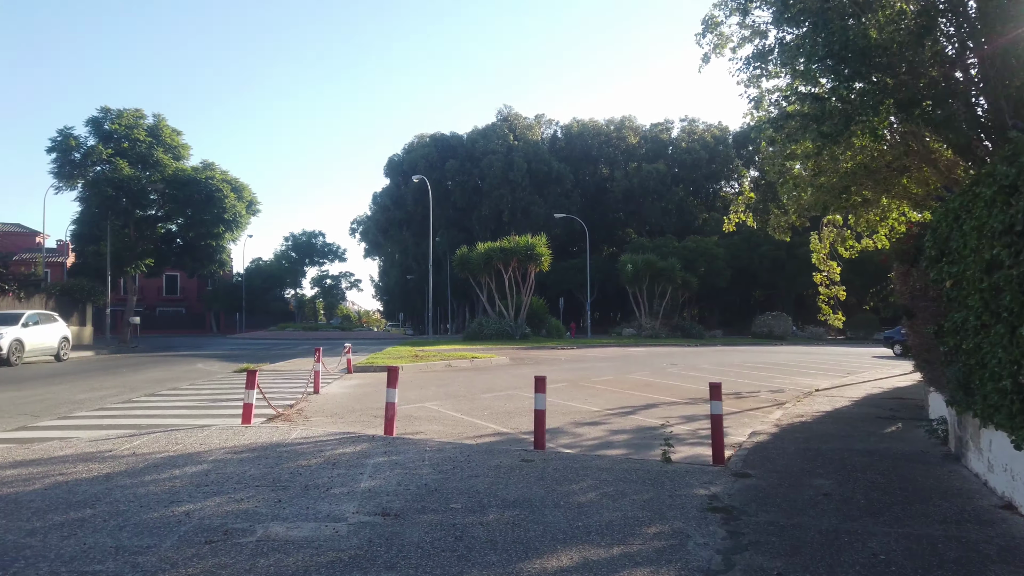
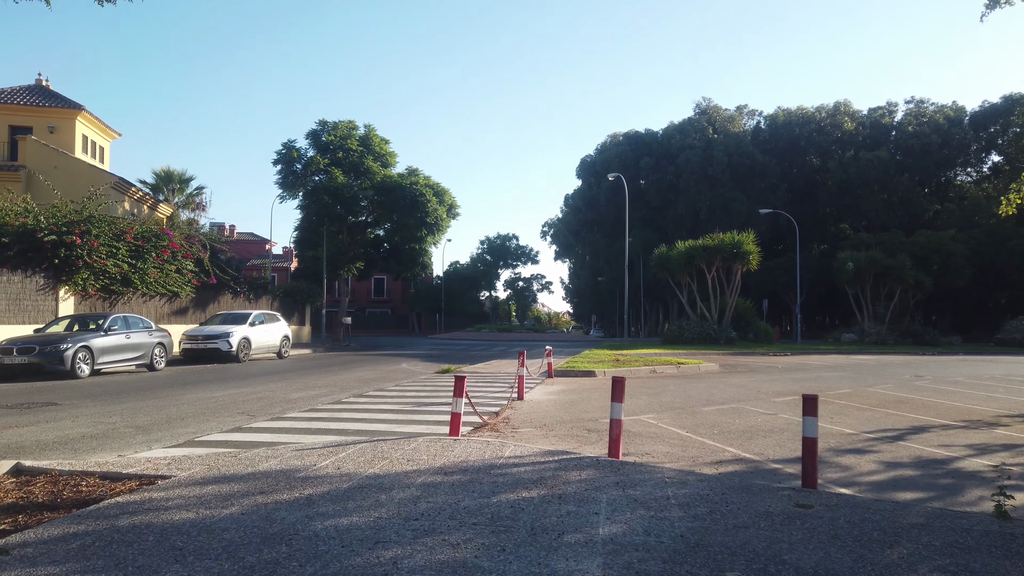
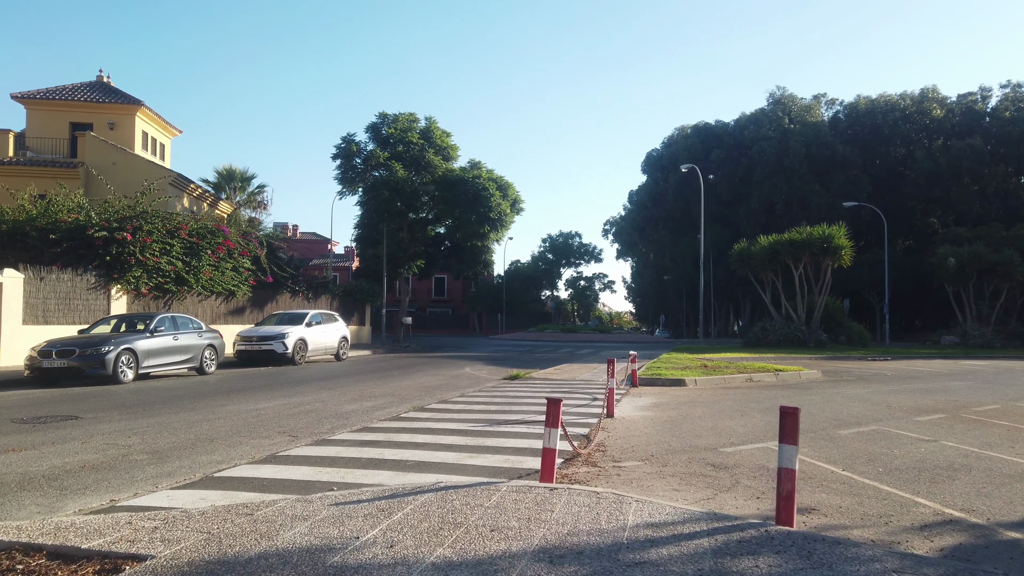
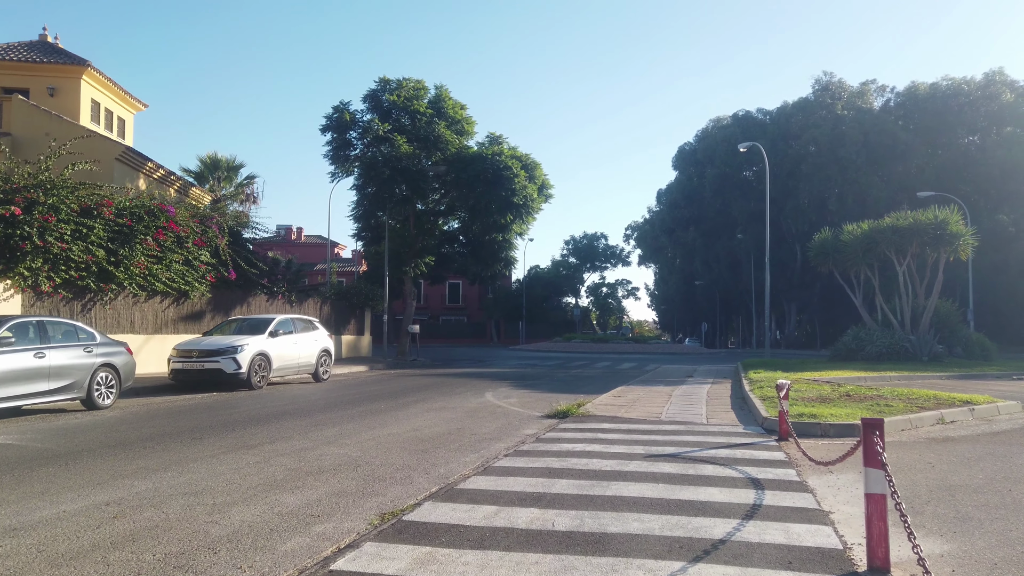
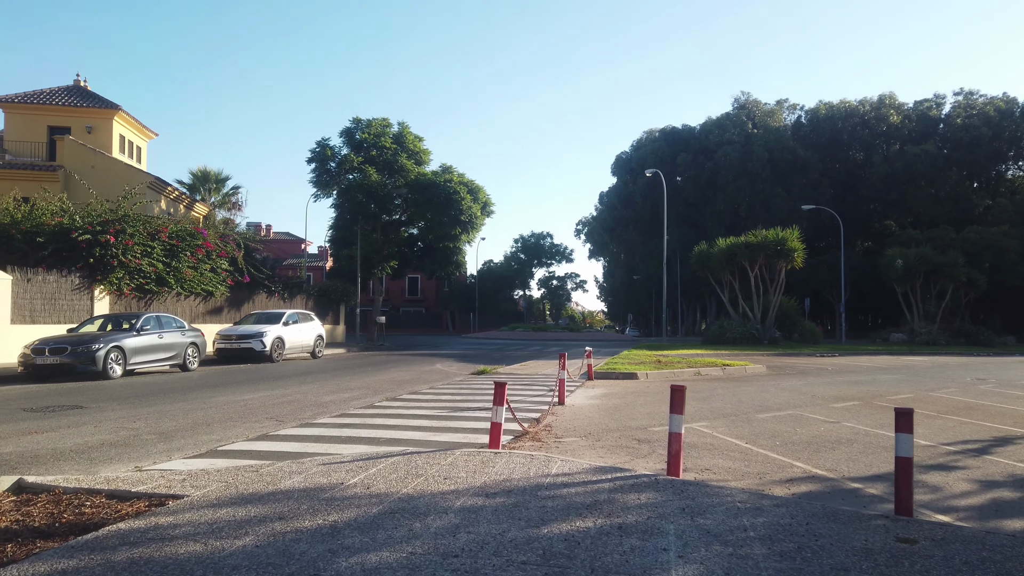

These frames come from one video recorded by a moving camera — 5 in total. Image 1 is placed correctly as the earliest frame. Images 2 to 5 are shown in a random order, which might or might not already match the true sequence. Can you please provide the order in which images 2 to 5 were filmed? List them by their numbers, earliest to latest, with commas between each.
2, 5, 3, 4
